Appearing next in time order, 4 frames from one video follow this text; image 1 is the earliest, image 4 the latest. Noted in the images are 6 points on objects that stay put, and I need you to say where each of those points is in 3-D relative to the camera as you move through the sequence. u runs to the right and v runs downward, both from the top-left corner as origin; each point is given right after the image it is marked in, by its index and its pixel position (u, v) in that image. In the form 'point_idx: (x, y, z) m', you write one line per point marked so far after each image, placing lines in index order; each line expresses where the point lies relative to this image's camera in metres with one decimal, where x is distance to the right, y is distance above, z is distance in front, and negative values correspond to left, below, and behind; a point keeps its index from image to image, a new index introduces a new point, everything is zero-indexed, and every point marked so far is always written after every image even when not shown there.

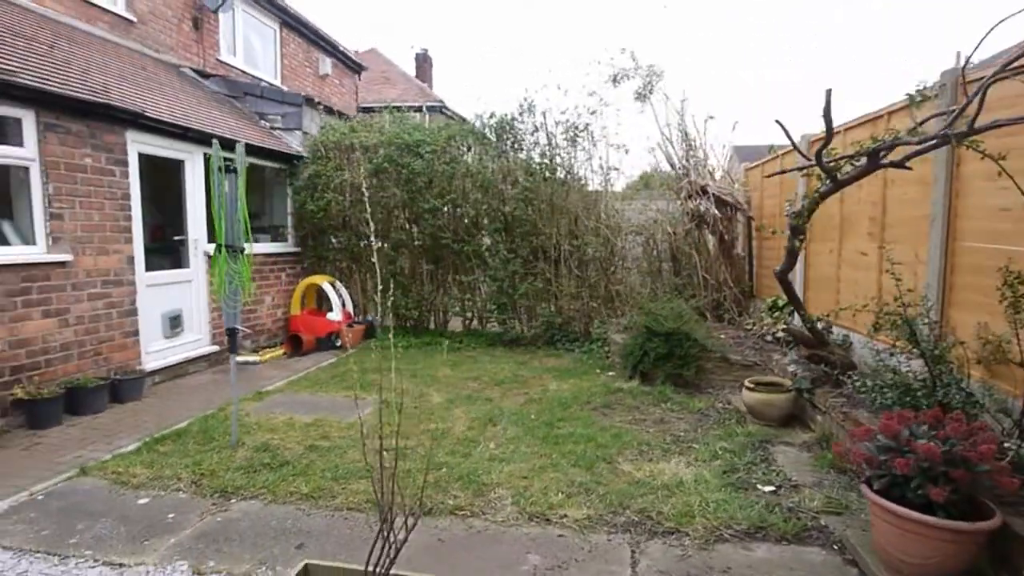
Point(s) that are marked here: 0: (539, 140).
0: (+0.3, +1.9, +7.3) m
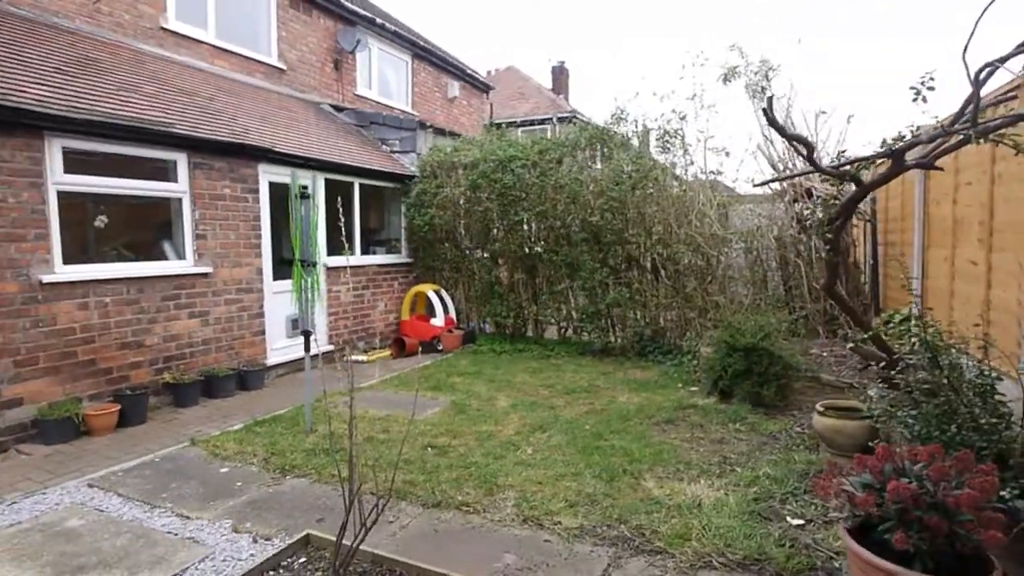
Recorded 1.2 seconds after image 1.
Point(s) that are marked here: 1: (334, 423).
0: (+1.5, +1.7, +7.2) m
1: (-1.5, -1.1, +4.8) m
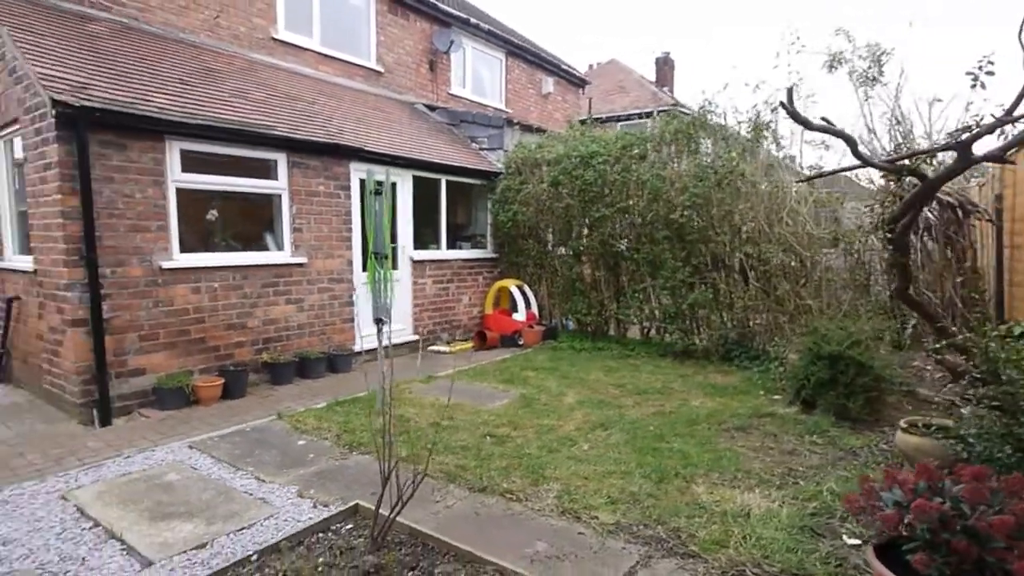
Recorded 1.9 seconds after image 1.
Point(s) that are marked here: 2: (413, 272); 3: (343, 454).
0: (+2.5, +1.7, +6.9) m
1: (-0.9, -1.0, +5.1) m
2: (-1.3, +0.2, +7.6) m
3: (-1.2, -1.2, +4.1) m
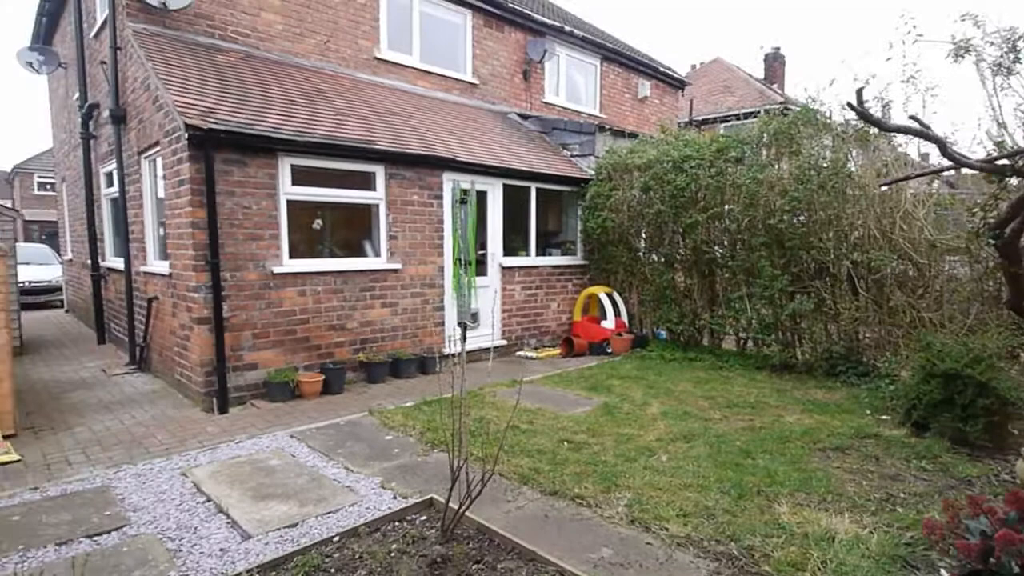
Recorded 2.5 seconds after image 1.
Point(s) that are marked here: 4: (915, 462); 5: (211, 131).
0: (+3.5, +1.6, +6.5) m
1: (-0.2, -1.1, +5.2) m
2: (-0.1, +0.1, +7.8) m
3: (-0.6, -1.2, +4.3) m
4: (+2.8, -1.2, +4.1) m
5: (-2.6, +1.3, +5.0) m
